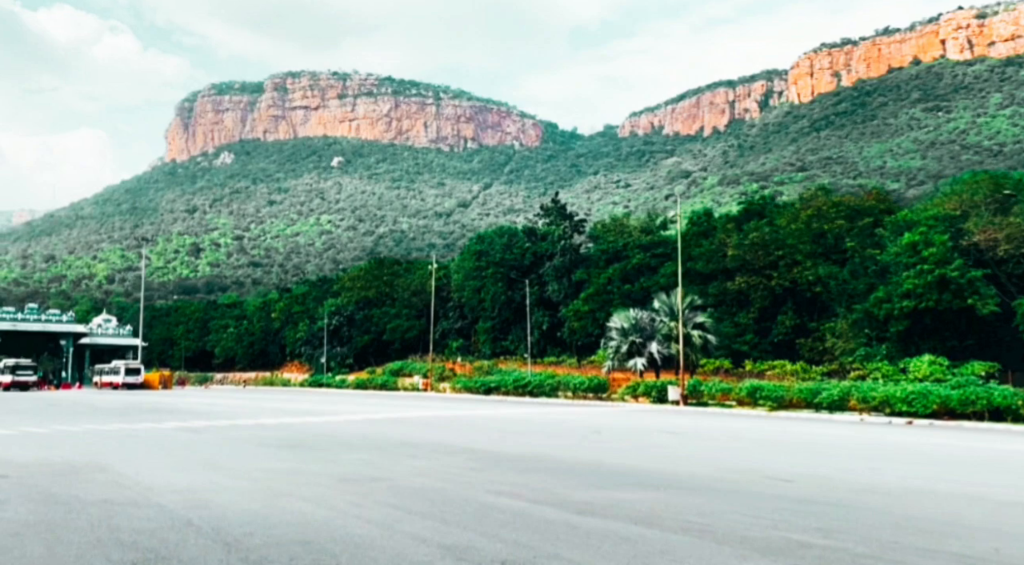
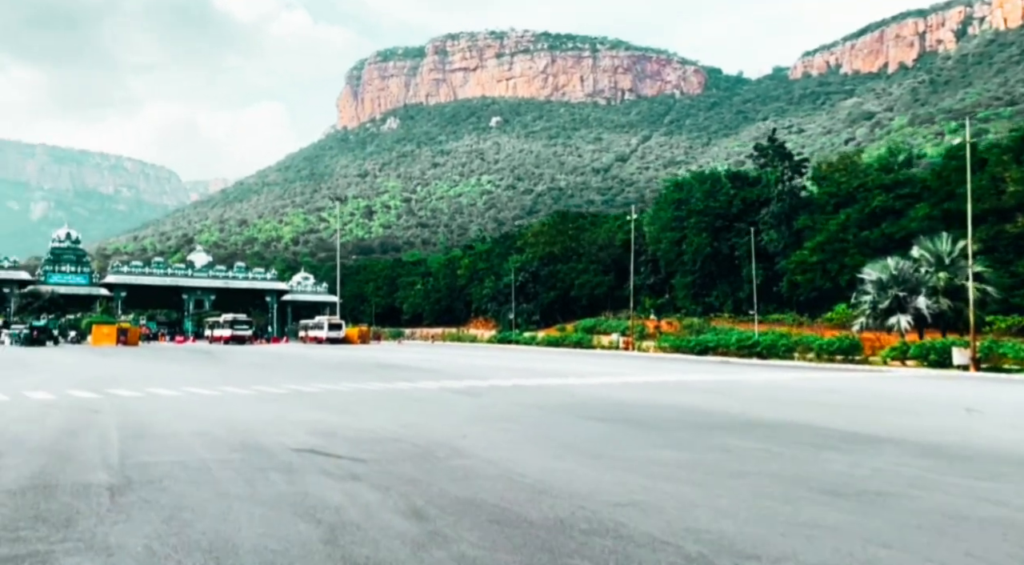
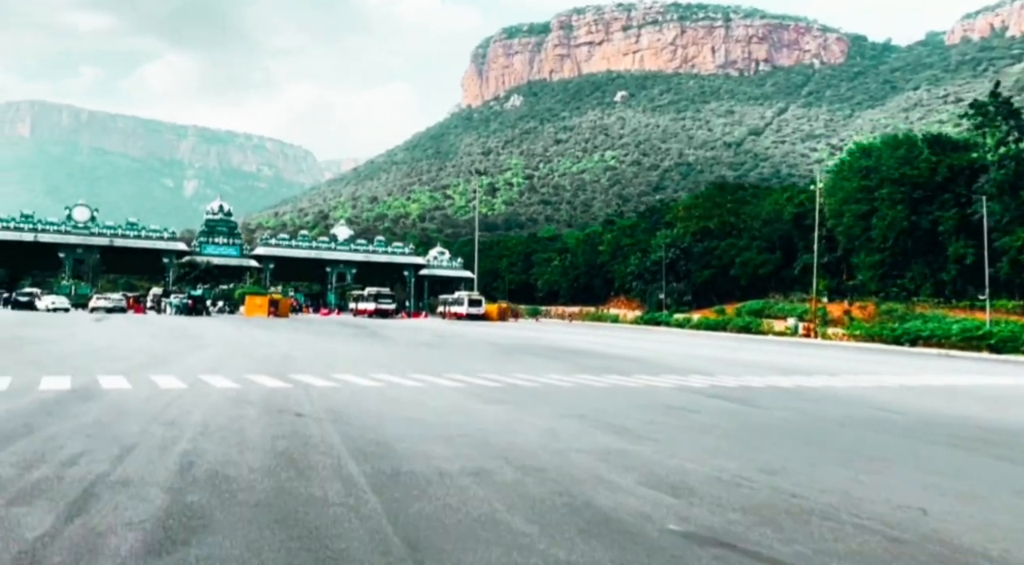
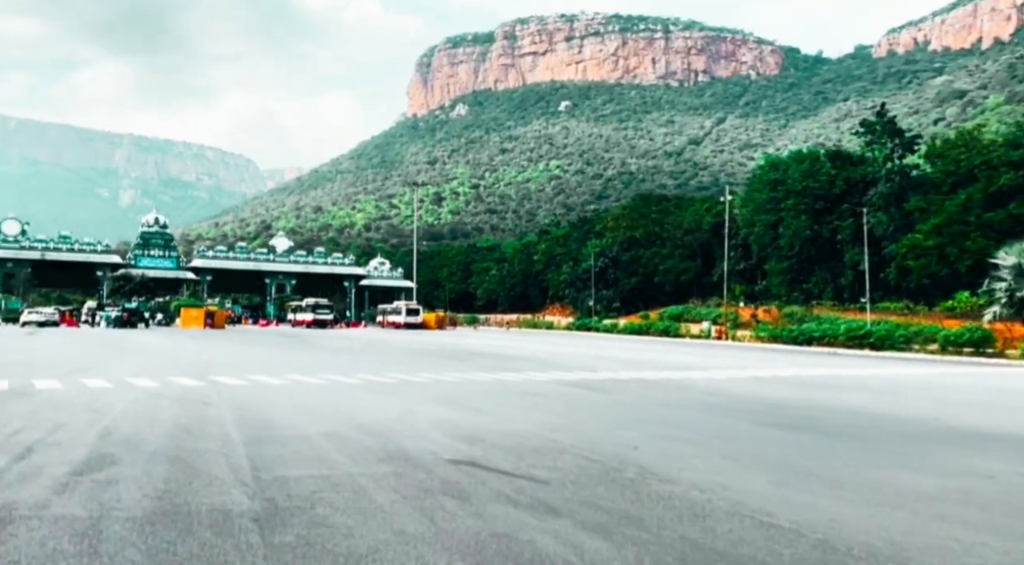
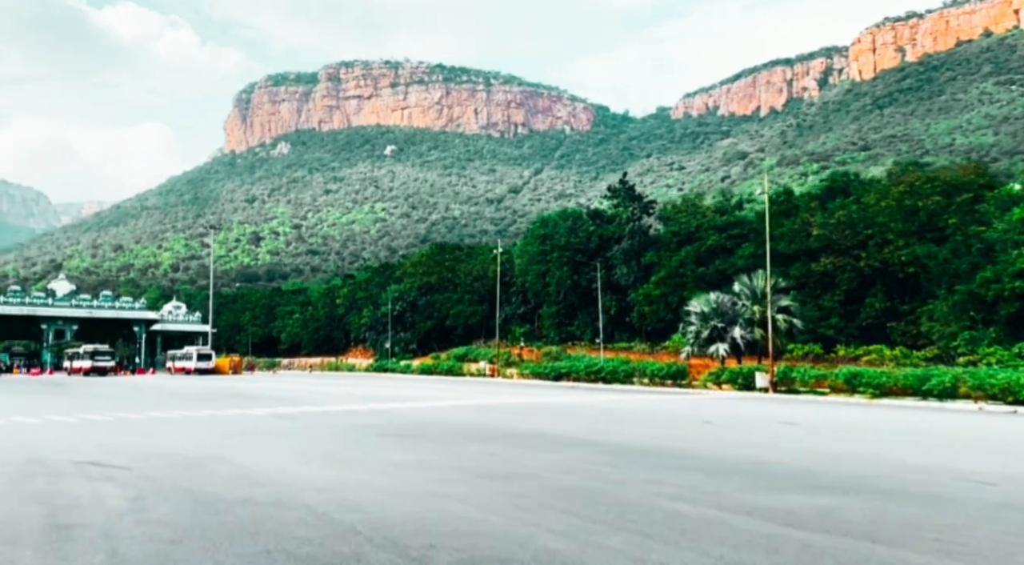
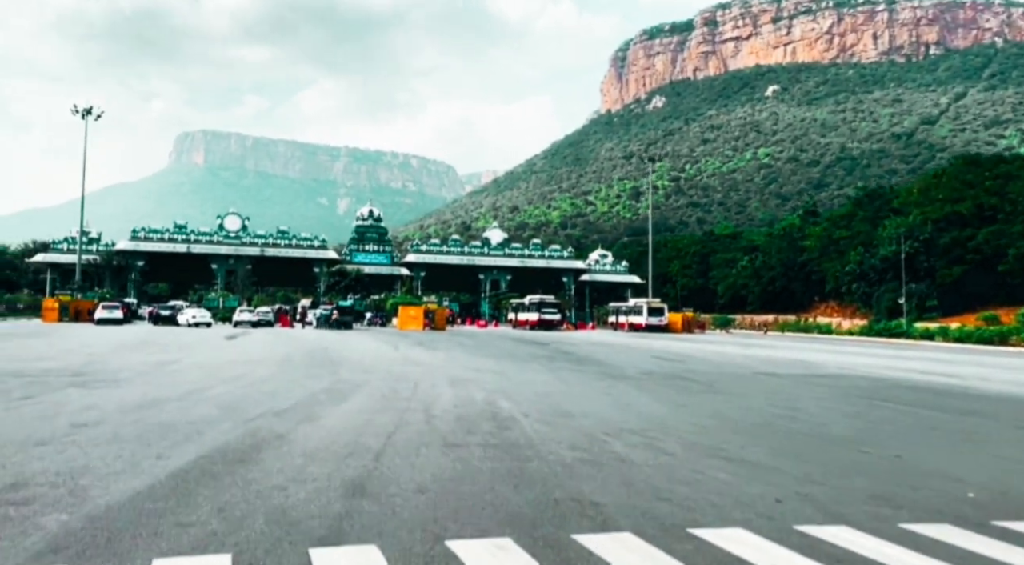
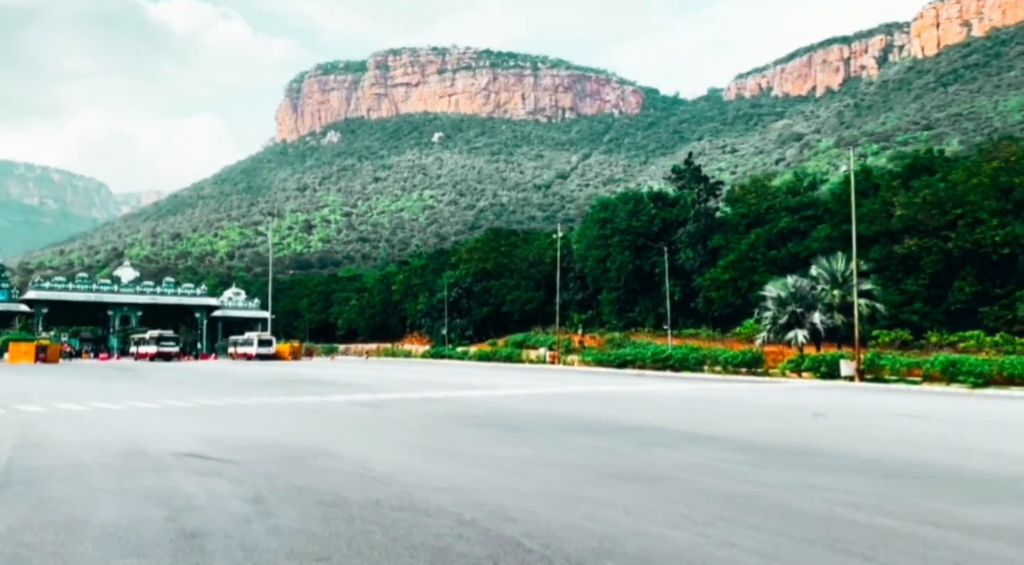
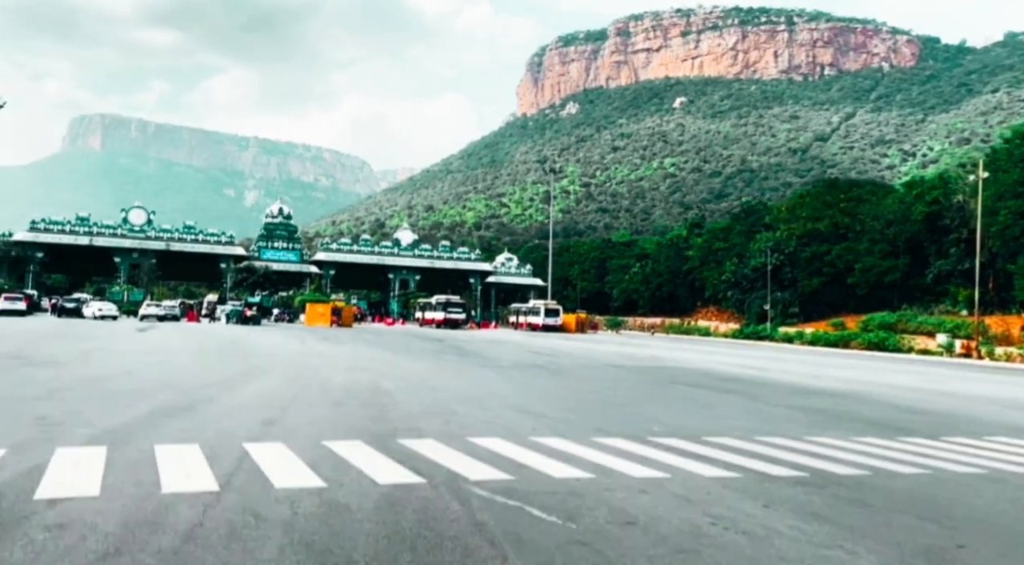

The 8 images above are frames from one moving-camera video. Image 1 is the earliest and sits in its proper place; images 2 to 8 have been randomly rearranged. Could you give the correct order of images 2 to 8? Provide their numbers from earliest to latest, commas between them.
5, 7, 2, 4, 3, 8, 6
